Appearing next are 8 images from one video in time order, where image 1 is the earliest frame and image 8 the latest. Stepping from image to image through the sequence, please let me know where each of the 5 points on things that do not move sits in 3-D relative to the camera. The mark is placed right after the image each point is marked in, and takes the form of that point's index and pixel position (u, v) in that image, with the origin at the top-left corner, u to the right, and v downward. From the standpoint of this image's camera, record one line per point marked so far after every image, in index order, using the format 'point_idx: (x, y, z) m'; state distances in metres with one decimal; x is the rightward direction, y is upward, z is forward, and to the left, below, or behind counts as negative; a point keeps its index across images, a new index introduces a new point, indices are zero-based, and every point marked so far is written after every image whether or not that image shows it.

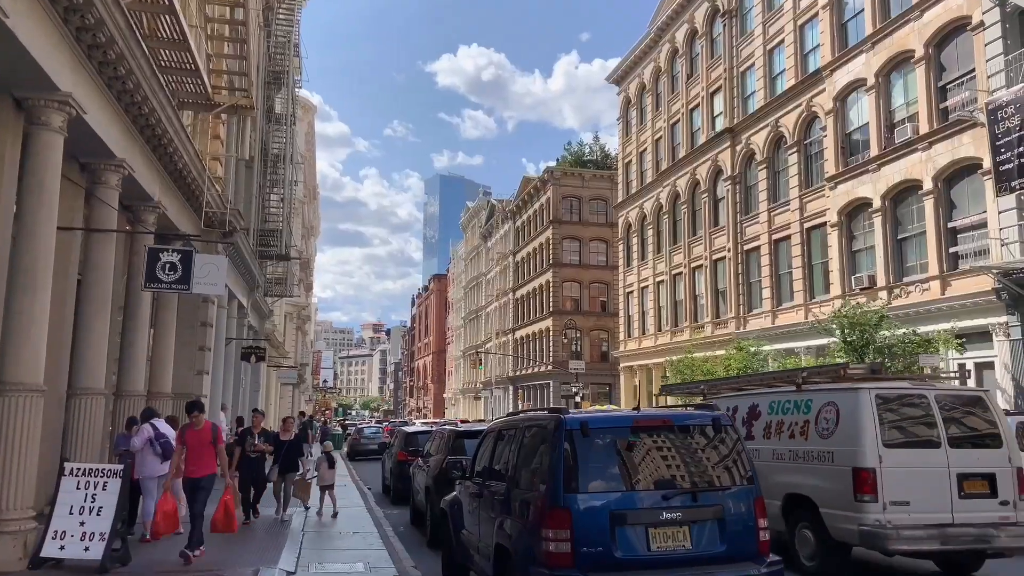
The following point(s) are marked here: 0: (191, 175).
0: (-5.1, +1.8, +12.5) m
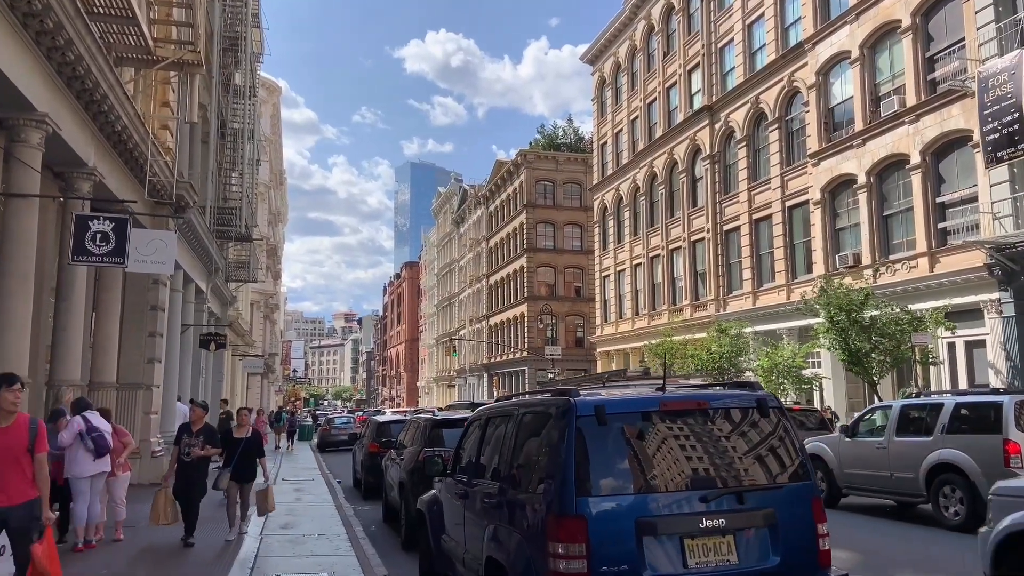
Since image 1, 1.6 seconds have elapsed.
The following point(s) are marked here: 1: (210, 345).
0: (-5.4, +2.1, +11.3) m
1: (-7.2, -1.3, +18.9) m
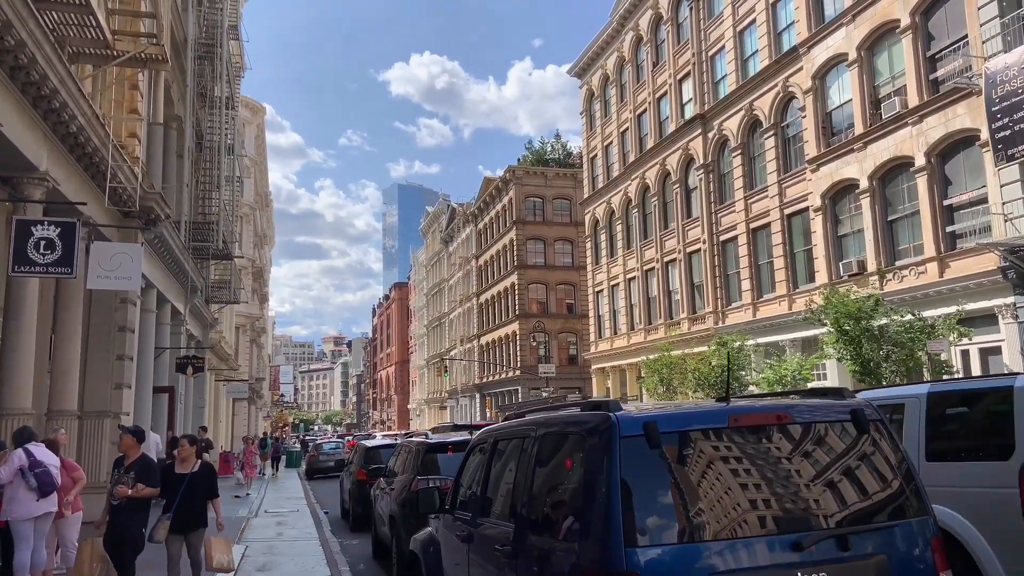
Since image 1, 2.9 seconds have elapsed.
0: (-5.5, +1.9, +10.3) m
1: (-7.3, -1.8, +17.9) m
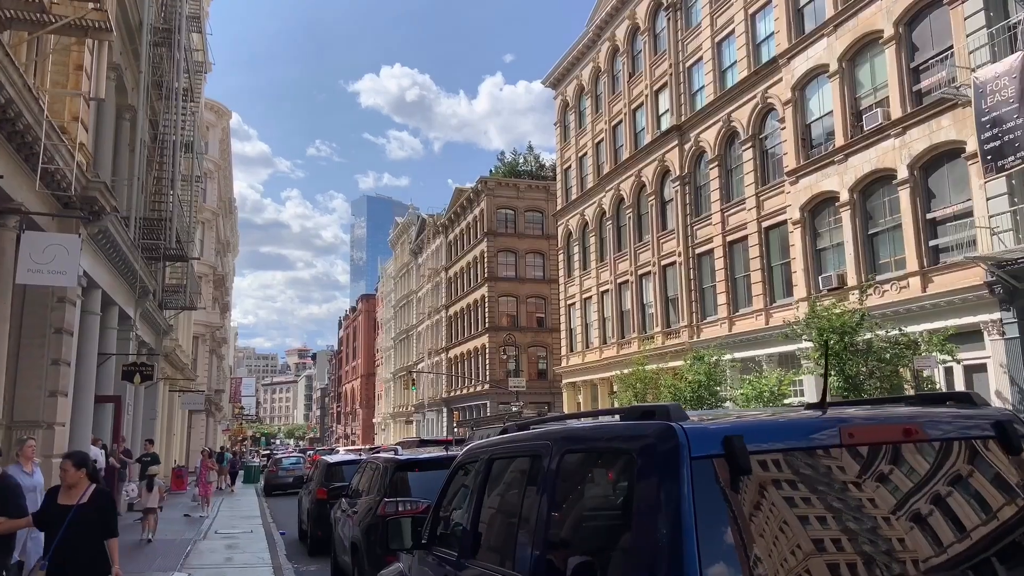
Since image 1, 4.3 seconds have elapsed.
0: (-5.7, +1.9, +9.3) m
1: (-7.9, -1.8, +16.6) m
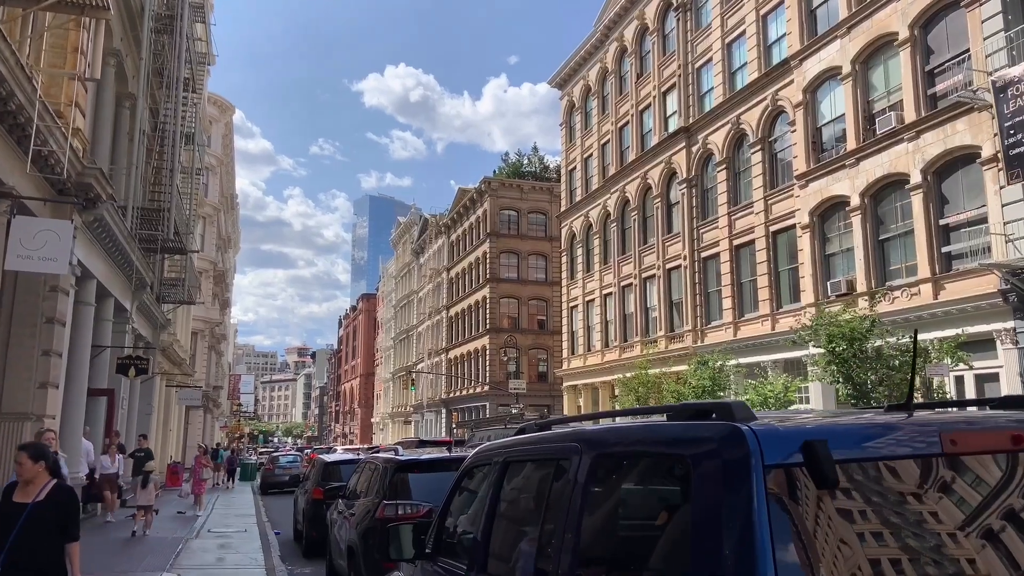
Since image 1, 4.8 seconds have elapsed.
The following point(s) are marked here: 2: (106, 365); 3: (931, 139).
0: (-5.5, +2.1, +8.9) m
1: (-7.8, -1.7, +16.3) m
2: (-8.2, -1.5, +16.2) m
3: (+10.4, +3.7, +19.9) m
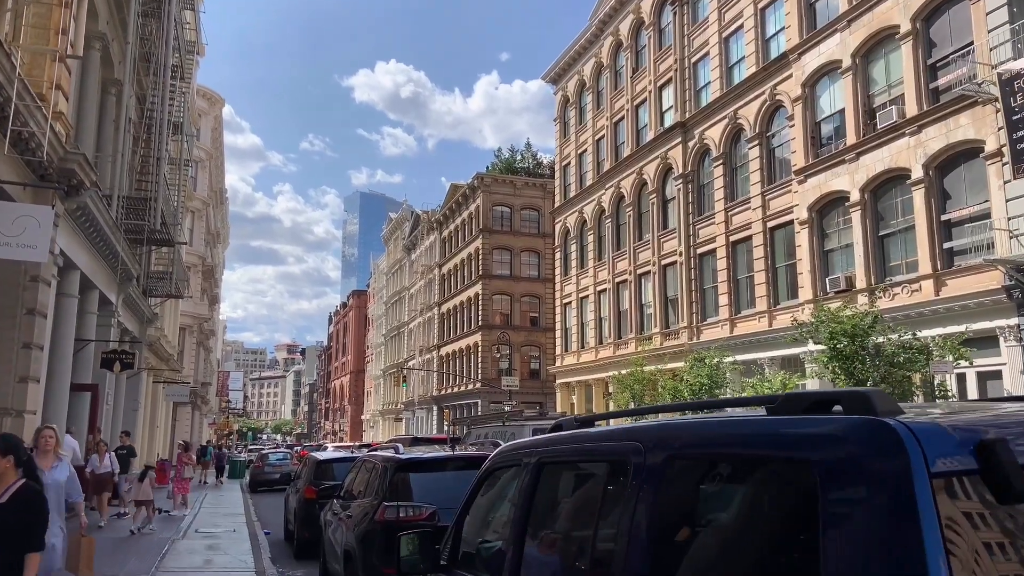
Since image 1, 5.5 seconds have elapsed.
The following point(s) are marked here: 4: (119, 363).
0: (-5.5, +2.2, +8.5) m
1: (-7.9, -1.5, +15.8) m
2: (-8.3, -1.4, +15.7) m
3: (+10.3, +3.8, +19.6) m
4: (-7.8, -1.5, +15.9) m
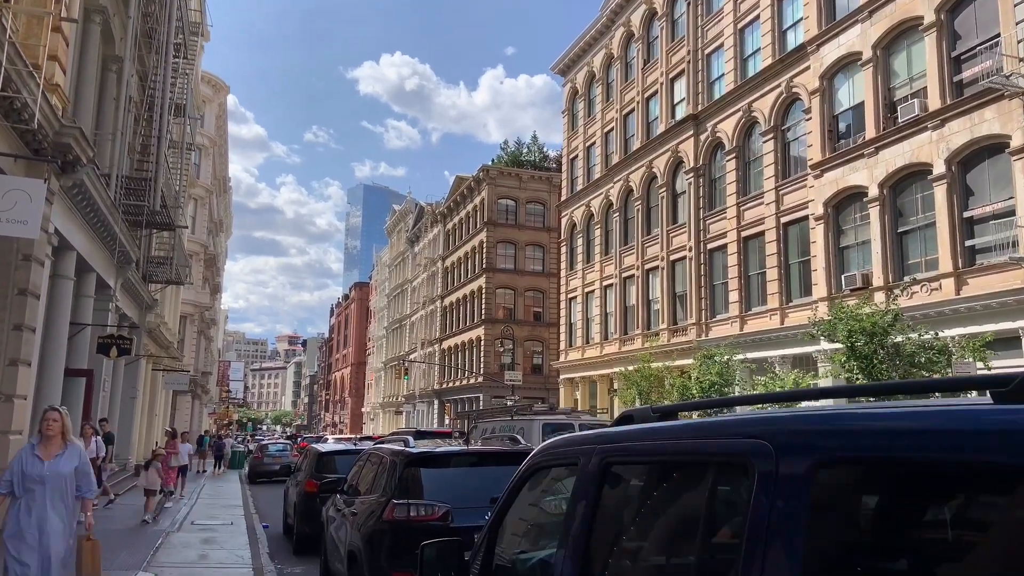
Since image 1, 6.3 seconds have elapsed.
0: (-5.3, +2.5, +8.0) m
1: (-7.7, -1.2, +15.3) m
2: (-8.1, -1.1, +15.2) m
3: (+10.6, +3.8, +19.1) m
4: (-7.6, -1.2, +15.4) m
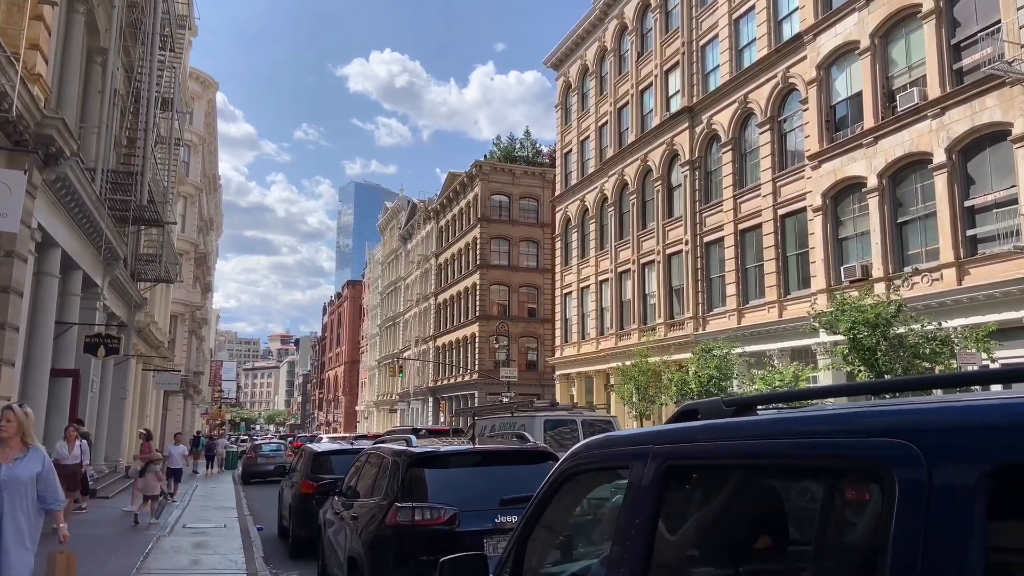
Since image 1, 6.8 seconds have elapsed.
0: (-5.3, +2.5, +7.6) m
1: (-7.7, -1.1, +15.0) m
2: (-8.1, -1.0, +14.8) m
3: (+10.5, +4.1, +18.8) m
4: (-7.7, -1.1, +15.0) m
